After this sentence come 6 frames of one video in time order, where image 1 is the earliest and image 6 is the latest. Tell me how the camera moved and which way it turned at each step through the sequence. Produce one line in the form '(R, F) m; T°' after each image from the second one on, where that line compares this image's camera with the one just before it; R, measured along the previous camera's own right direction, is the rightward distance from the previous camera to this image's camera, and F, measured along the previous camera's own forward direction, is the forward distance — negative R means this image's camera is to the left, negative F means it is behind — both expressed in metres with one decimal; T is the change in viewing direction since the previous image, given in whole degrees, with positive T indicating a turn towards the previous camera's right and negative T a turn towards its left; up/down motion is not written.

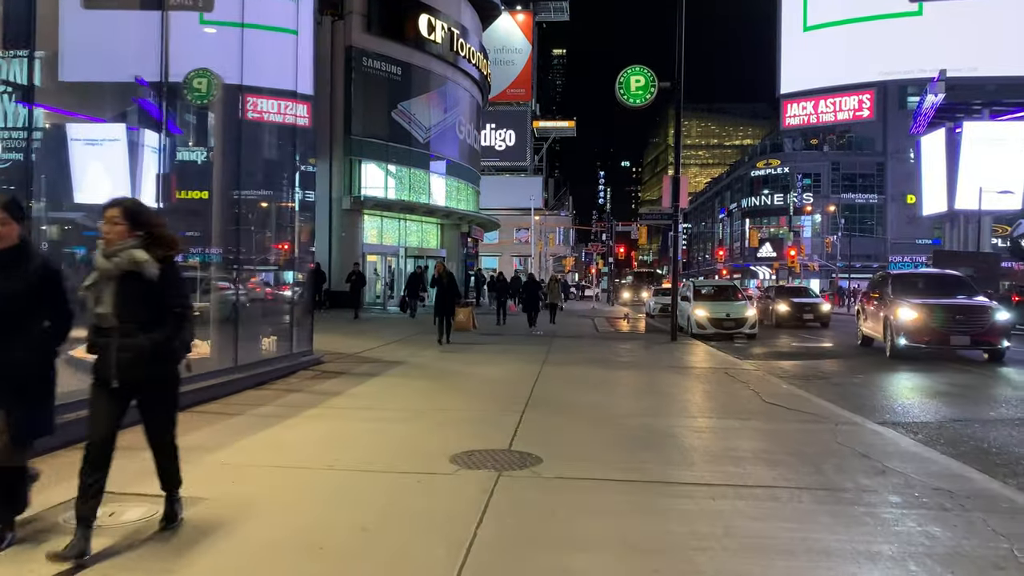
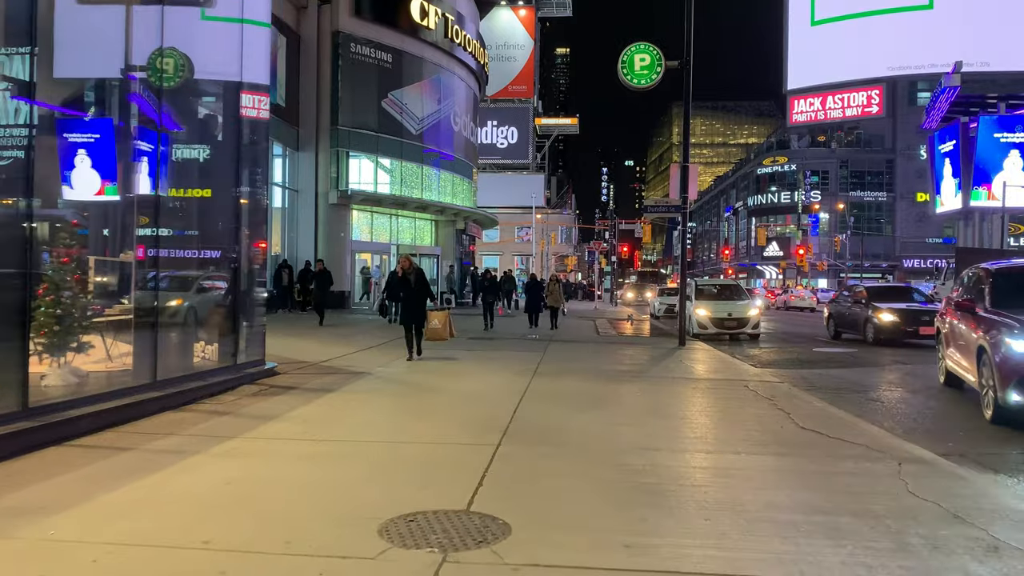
(+0.3, +1.6) m; 0°
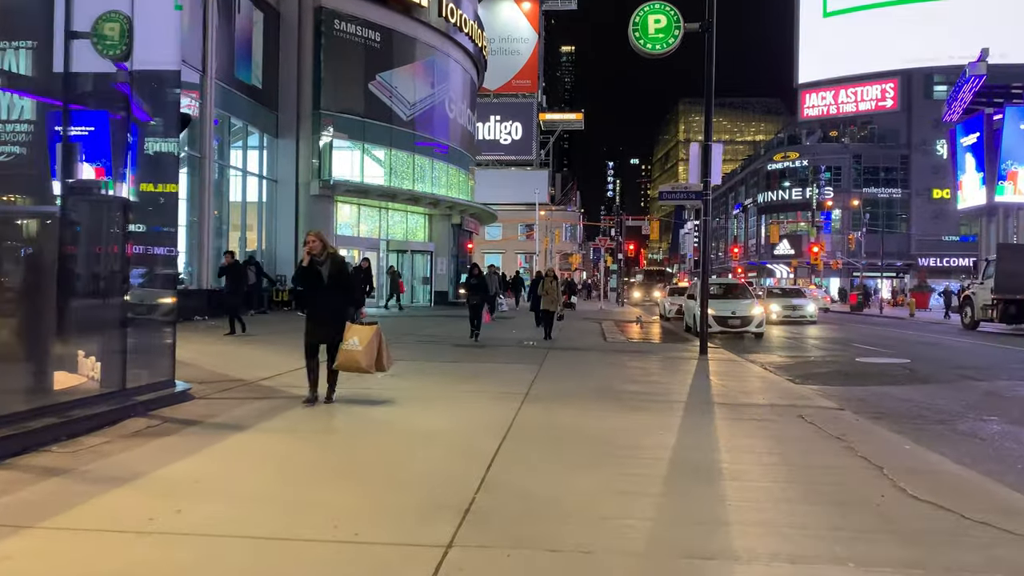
(+0.3, +2.3) m; 0°
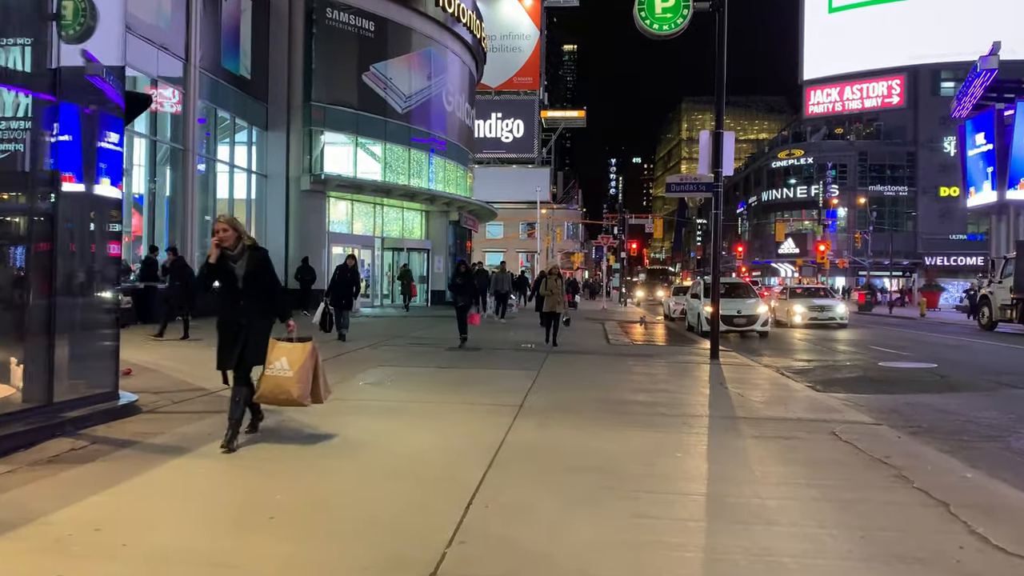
(+0.1, +1.0) m; 0°
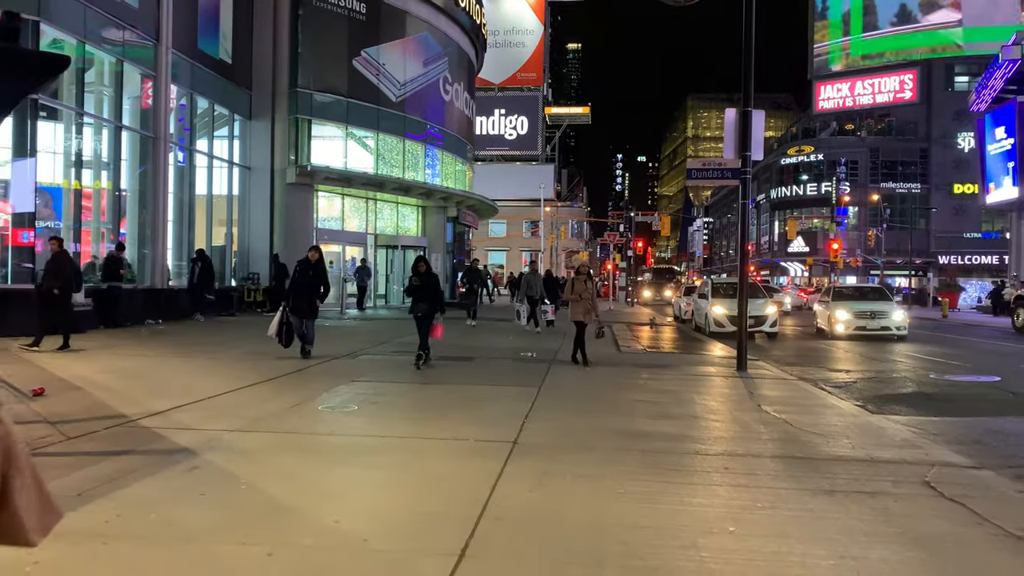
(+0.1, +1.7) m; 0°
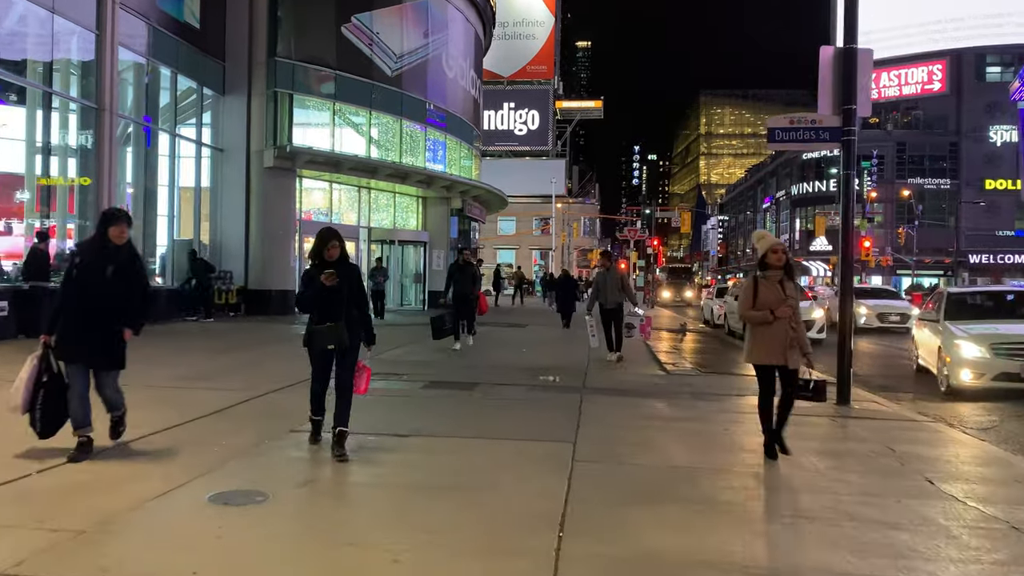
(-0.1, +3.1) m; -1°
